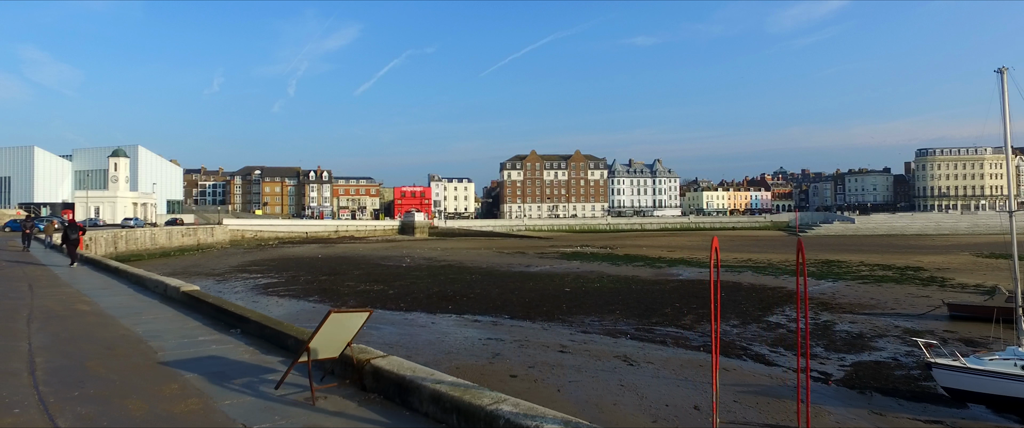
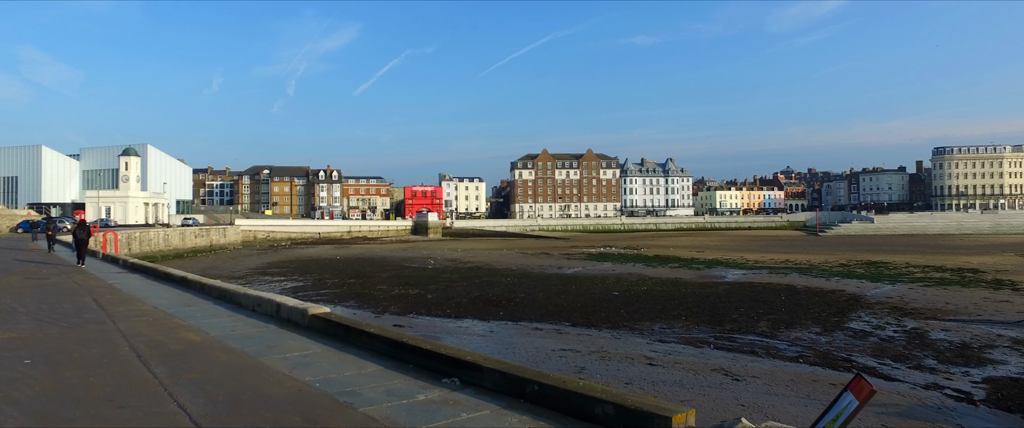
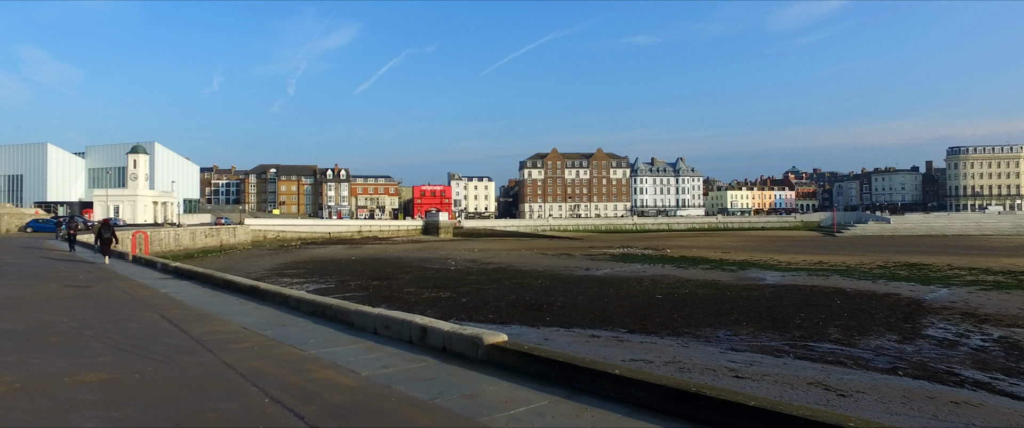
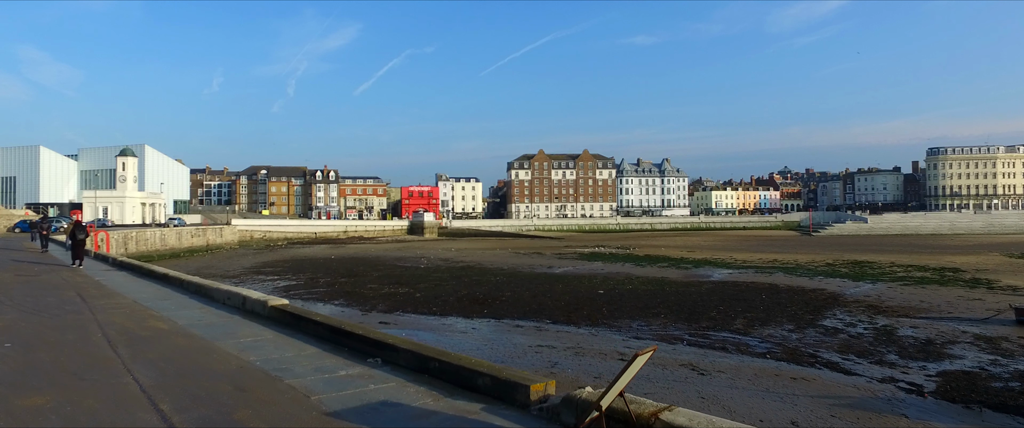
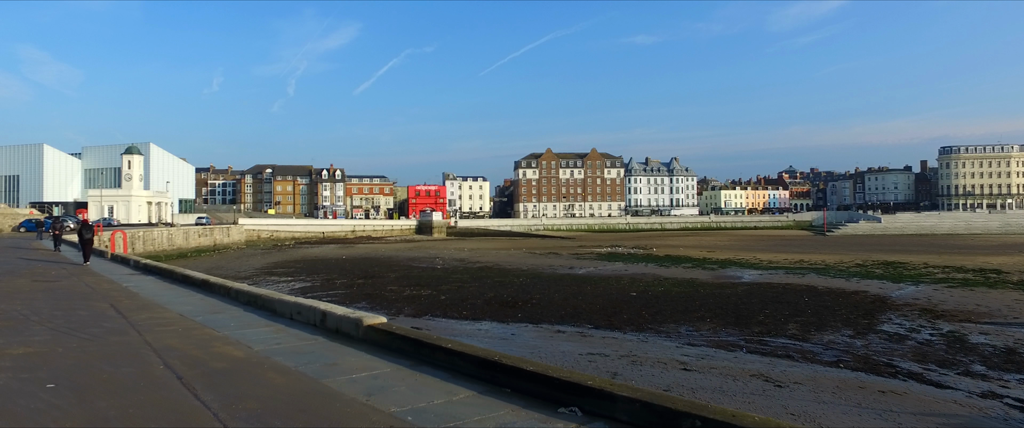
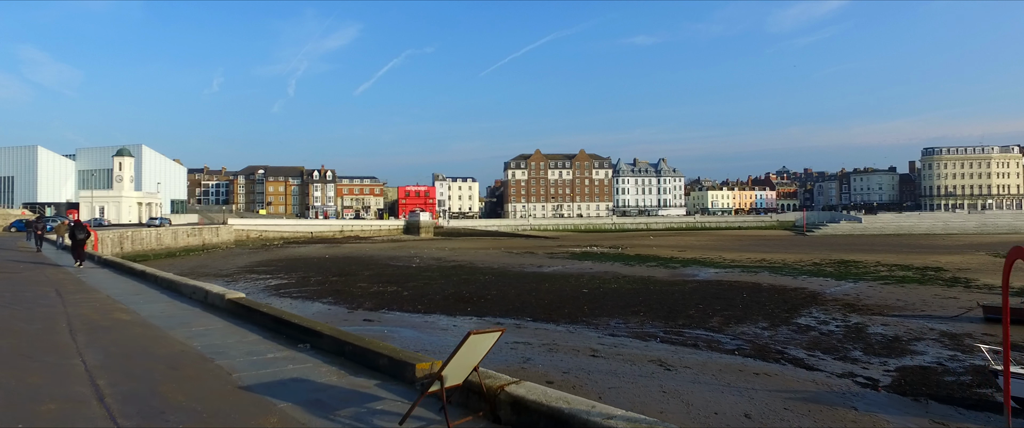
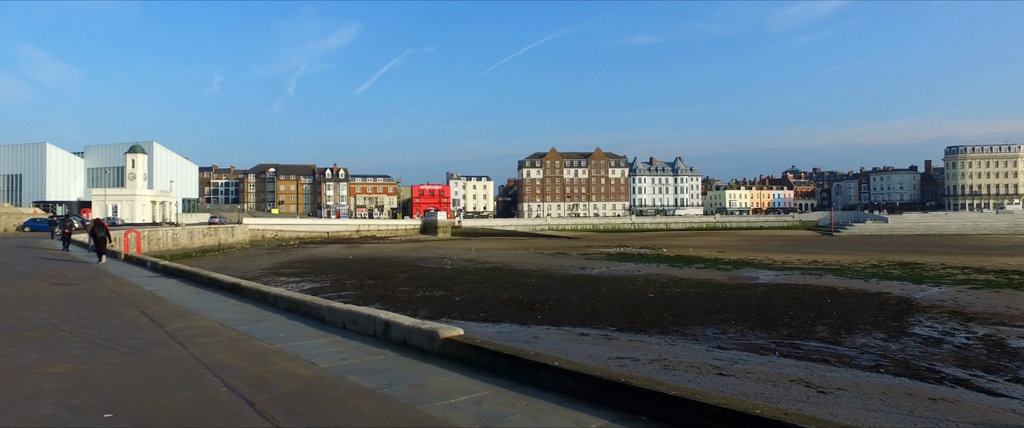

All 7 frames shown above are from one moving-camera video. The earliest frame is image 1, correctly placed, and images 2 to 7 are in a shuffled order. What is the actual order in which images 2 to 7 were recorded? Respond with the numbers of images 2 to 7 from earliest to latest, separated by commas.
6, 4, 2, 5, 7, 3
